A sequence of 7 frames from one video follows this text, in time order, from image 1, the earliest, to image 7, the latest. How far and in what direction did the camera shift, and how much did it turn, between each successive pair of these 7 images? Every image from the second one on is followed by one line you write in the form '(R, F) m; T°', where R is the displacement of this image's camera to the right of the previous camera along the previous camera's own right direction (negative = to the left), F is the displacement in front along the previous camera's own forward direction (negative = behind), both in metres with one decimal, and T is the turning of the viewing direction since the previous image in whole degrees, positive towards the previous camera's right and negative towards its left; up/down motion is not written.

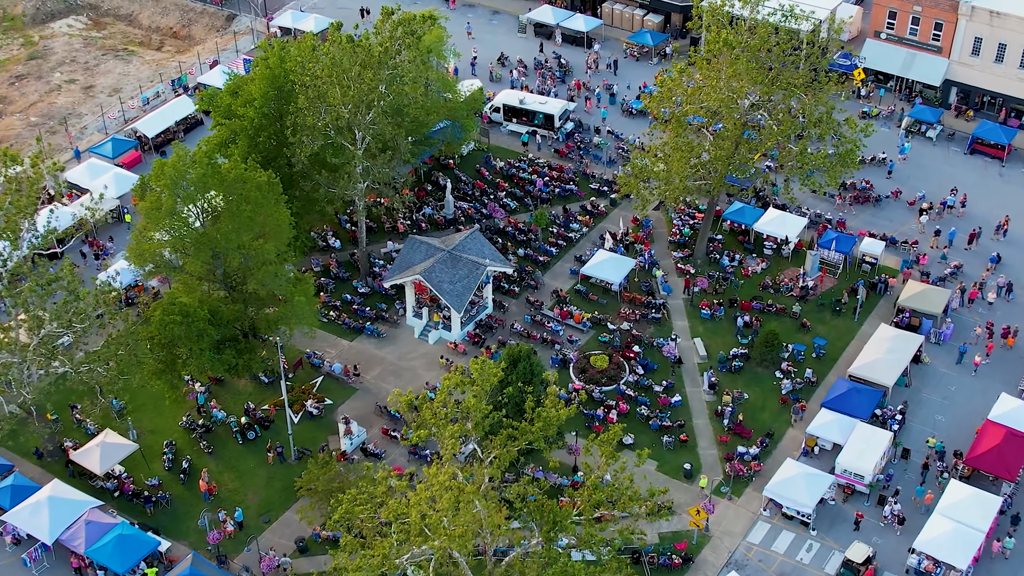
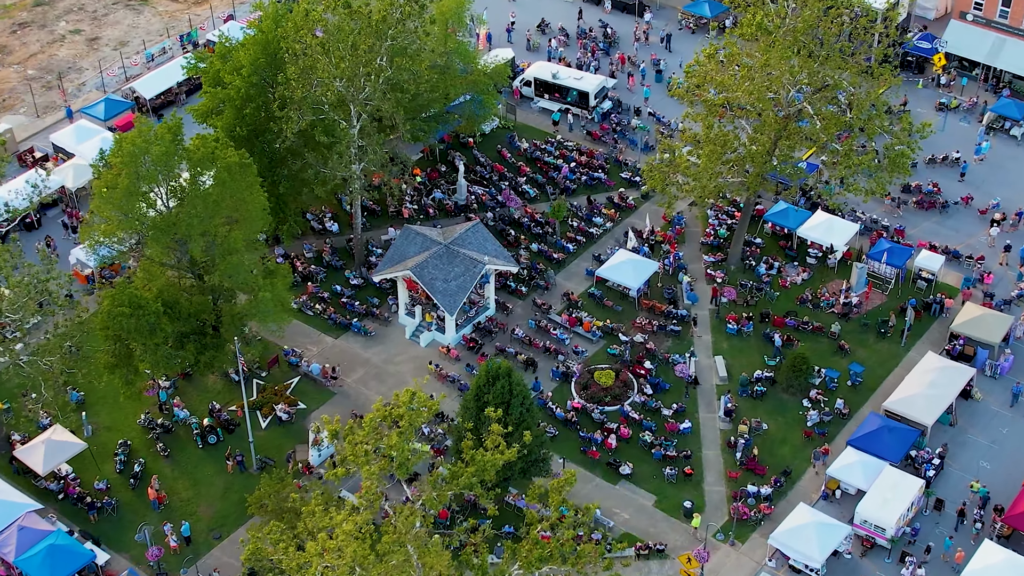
(+5.0, +7.2) m; -5°
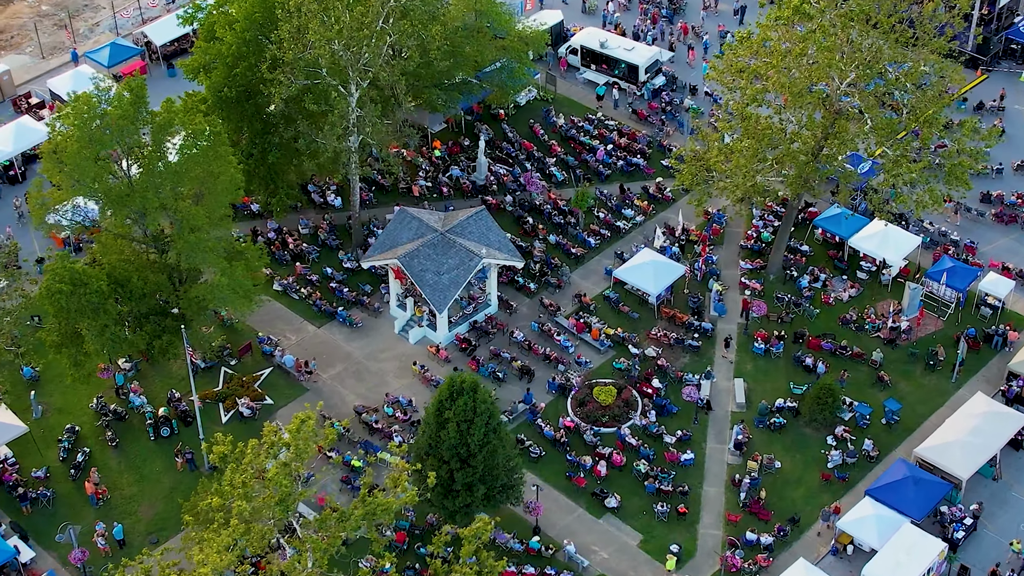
(+5.6, +6.8) m; -6°
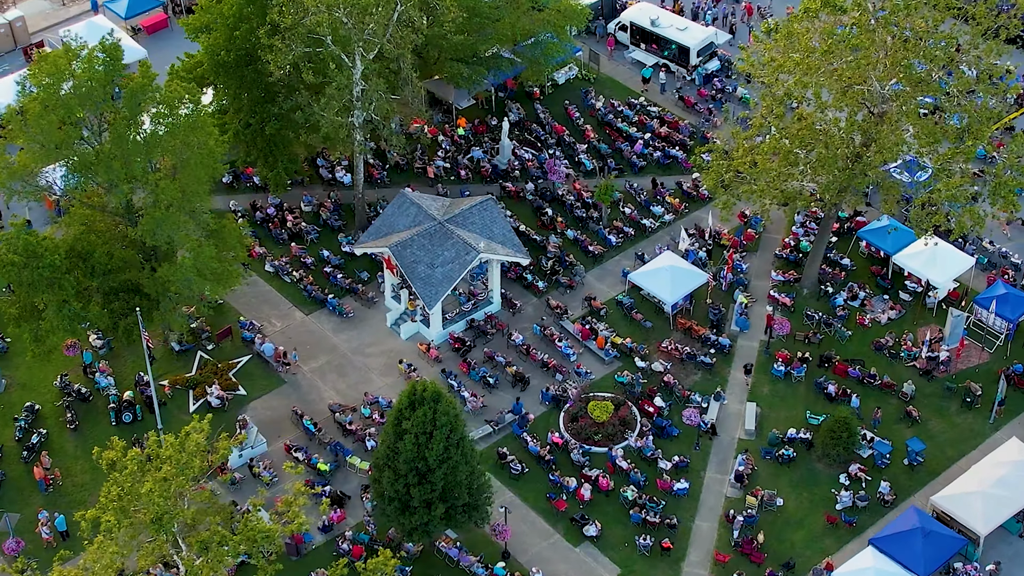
(+4.6, +4.7) m; -5°
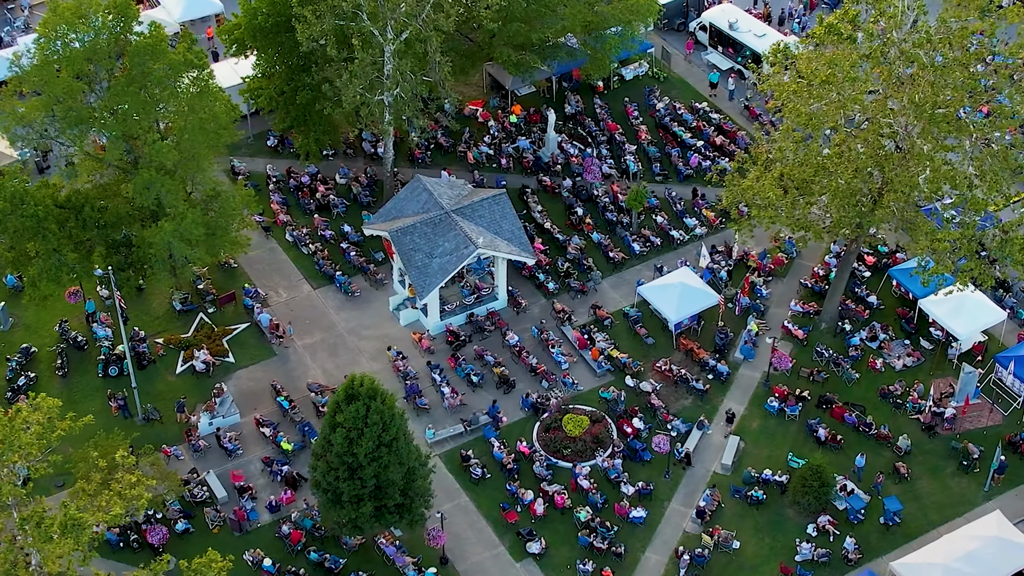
(+7.5, +1.8) m; -9°
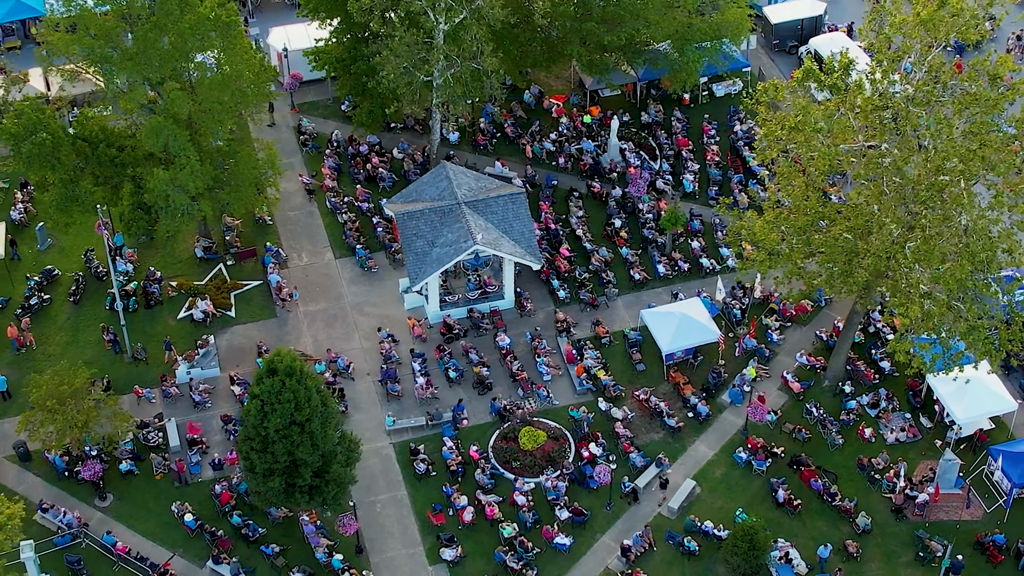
(+9.9, +2.1) m; -12°
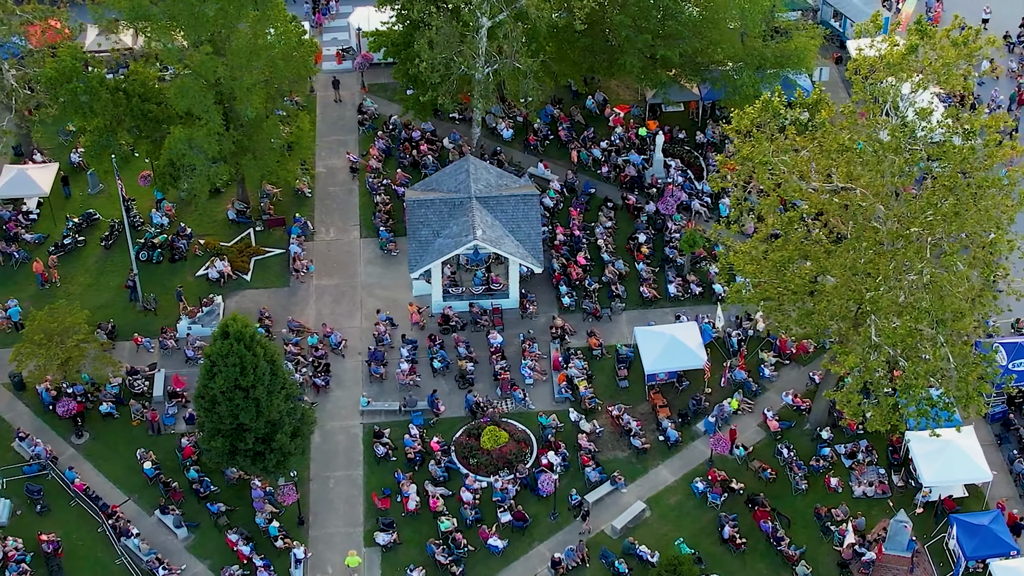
(+7.8, +0.8) m; -9°
